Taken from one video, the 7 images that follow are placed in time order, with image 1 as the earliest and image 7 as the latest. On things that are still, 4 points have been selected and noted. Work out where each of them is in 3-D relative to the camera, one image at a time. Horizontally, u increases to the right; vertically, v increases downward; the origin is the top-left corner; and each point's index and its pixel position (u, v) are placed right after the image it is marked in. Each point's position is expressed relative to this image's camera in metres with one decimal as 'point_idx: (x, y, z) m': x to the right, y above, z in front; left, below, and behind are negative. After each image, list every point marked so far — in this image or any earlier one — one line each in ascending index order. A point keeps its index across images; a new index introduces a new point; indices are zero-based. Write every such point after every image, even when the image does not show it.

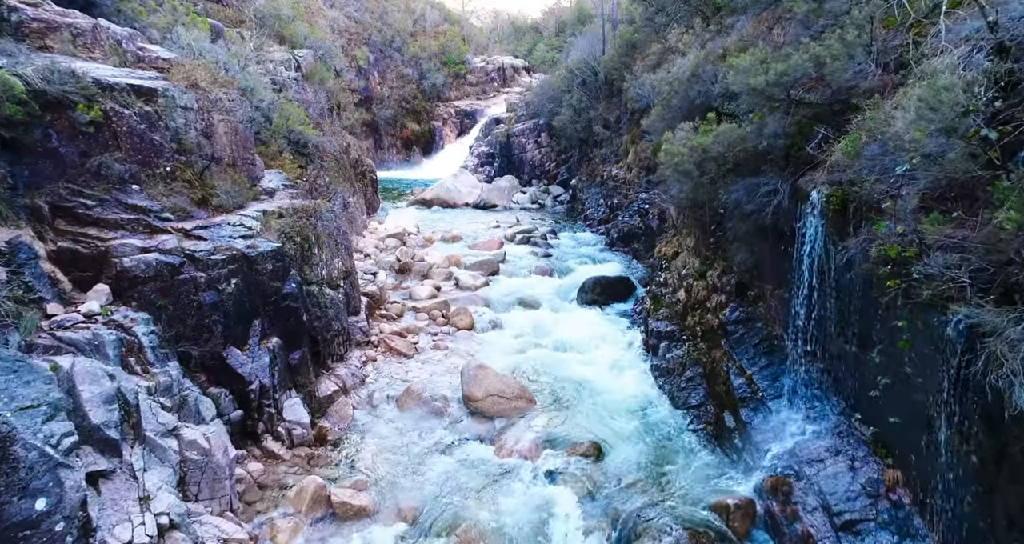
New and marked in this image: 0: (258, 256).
0: (-2.9, +0.2, +6.7) m
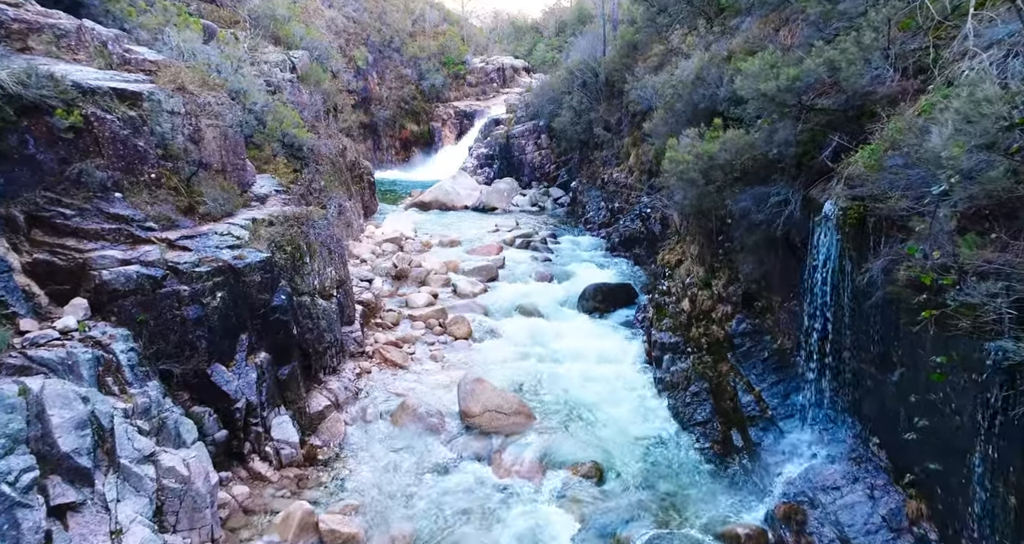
0: (-2.9, +0.1, +6.4) m
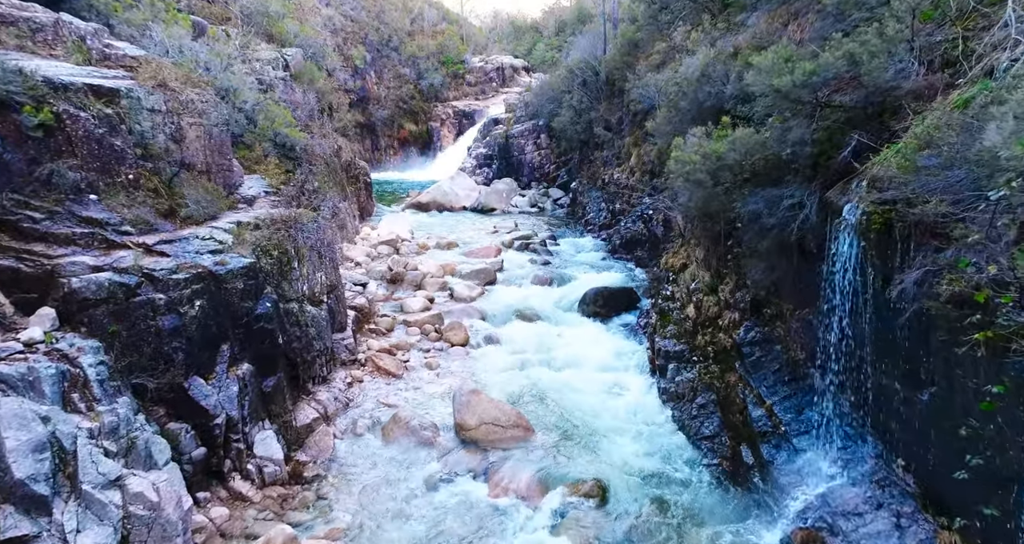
0: (-3.0, 0.0, +6.0) m
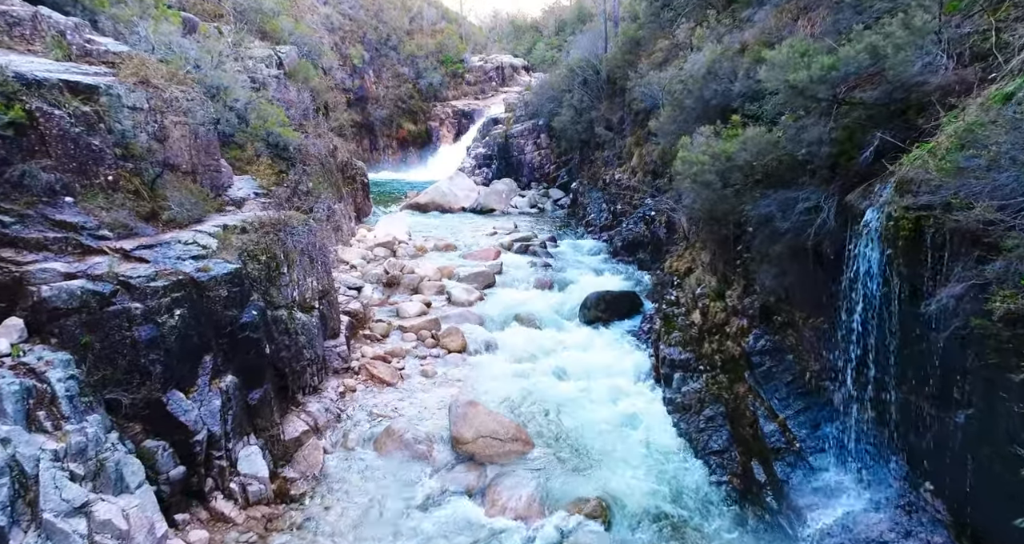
0: (-3.0, -0.1, +5.7) m
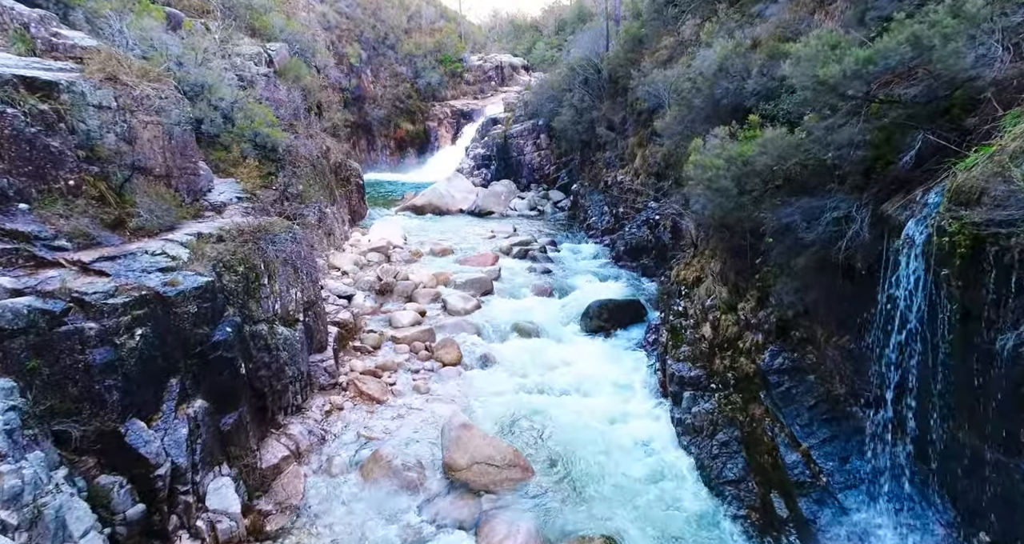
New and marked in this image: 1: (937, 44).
0: (-3.0, -0.2, +5.2) m
1: (+2.9, +1.6, +4.0) m
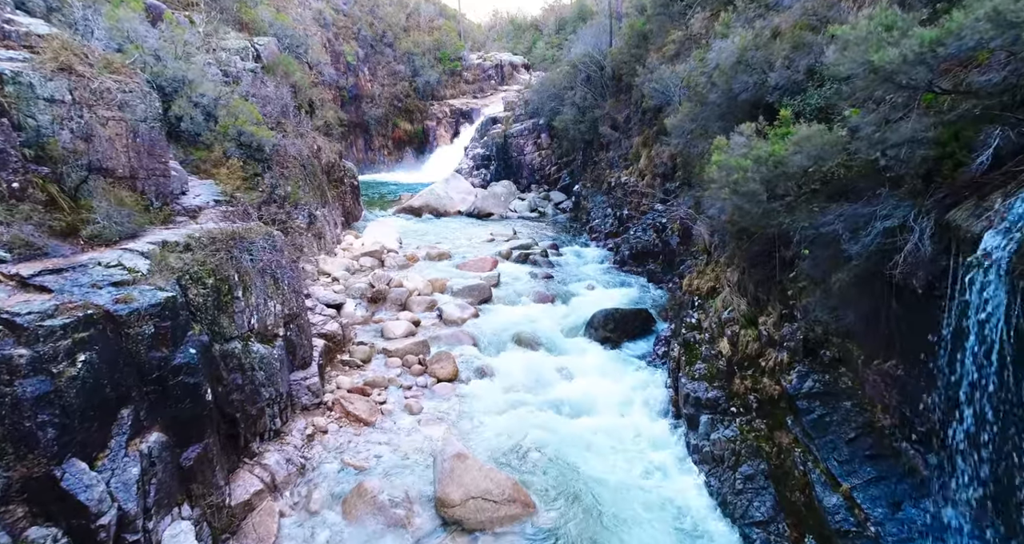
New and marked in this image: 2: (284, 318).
0: (-3.0, -0.3, +4.6) m
1: (+2.9, +1.5, +3.4) m
2: (-2.7, -0.5, +6.8) m
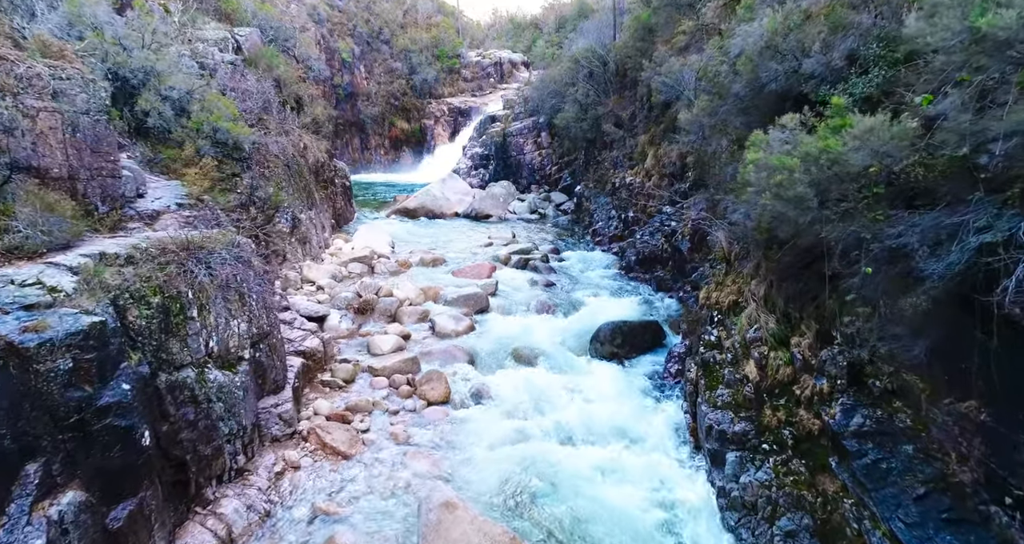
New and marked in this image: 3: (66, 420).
0: (-3.0, -0.5, +3.7) m
1: (+2.9, +1.3, +2.6) m
2: (-2.7, -0.7, +6.0) m
3: (-3.0, -1.0, +3.9) m
